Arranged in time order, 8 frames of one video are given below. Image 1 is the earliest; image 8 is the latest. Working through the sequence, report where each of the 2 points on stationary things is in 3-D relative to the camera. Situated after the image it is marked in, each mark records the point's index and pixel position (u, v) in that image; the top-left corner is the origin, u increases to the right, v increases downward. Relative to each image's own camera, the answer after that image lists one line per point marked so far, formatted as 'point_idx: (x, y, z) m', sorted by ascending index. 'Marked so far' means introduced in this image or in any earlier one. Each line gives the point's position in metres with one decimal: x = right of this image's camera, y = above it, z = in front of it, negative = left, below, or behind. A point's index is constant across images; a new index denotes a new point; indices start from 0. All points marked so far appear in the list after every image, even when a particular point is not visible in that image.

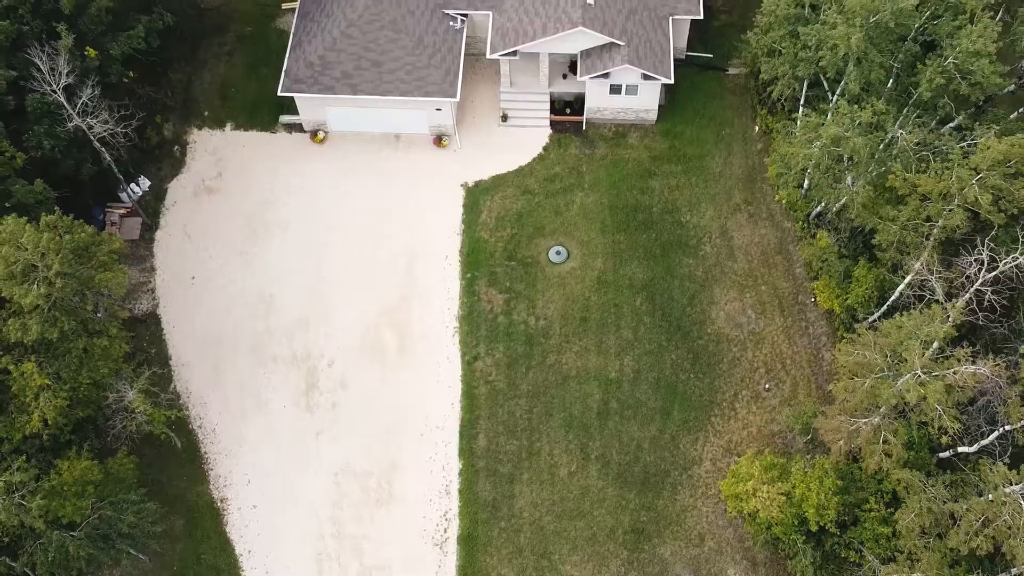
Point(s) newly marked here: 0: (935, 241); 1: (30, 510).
0: (+7.9, +0.9, +19.8) m
1: (-8.8, -4.1, +19.9) m
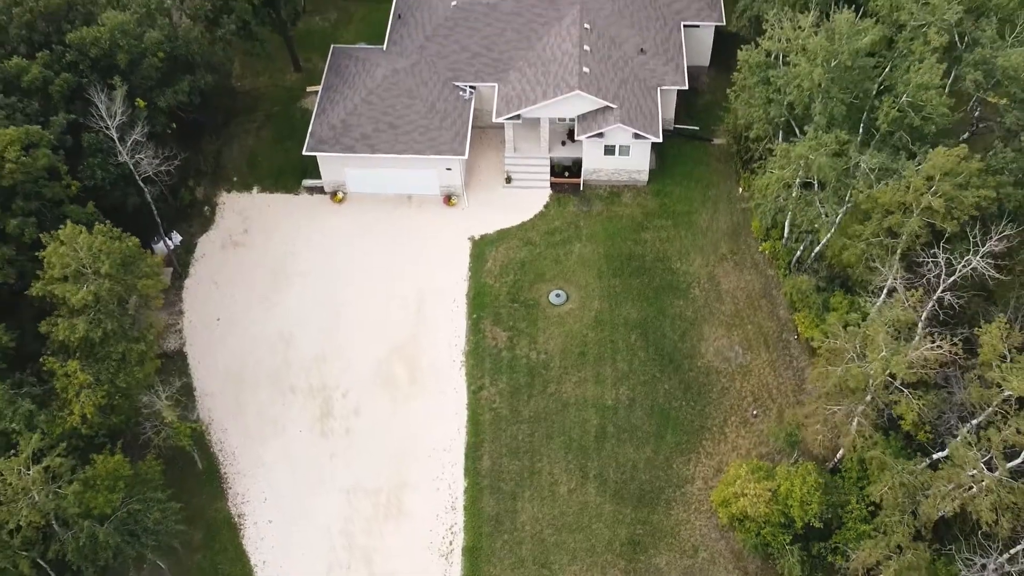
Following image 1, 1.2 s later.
0: (+7.9, +0.8, +21.9) m
1: (-8.8, -4.1, +21.4) m
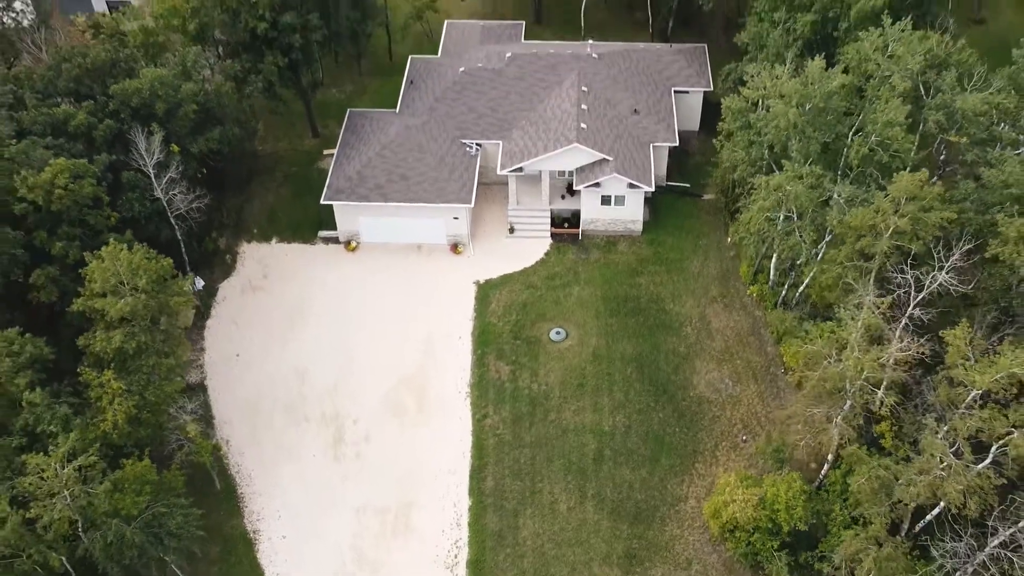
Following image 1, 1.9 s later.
0: (+8.0, +0.5, +23.9) m
1: (-8.7, -4.3, +22.8) m
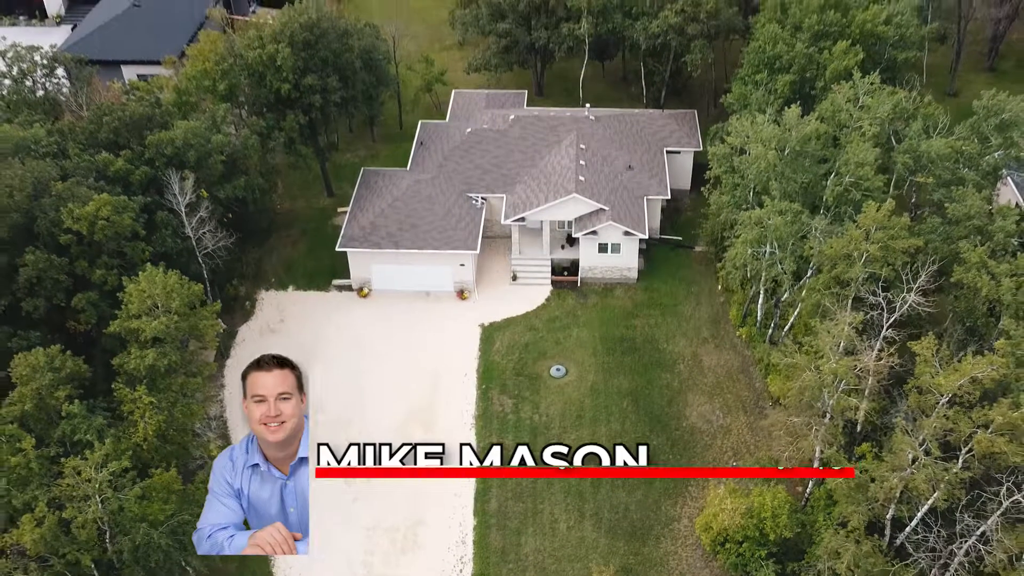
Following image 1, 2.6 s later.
0: (+8.0, -0.1, +25.9) m
1: (-8.7, -4.7, +24.5) m
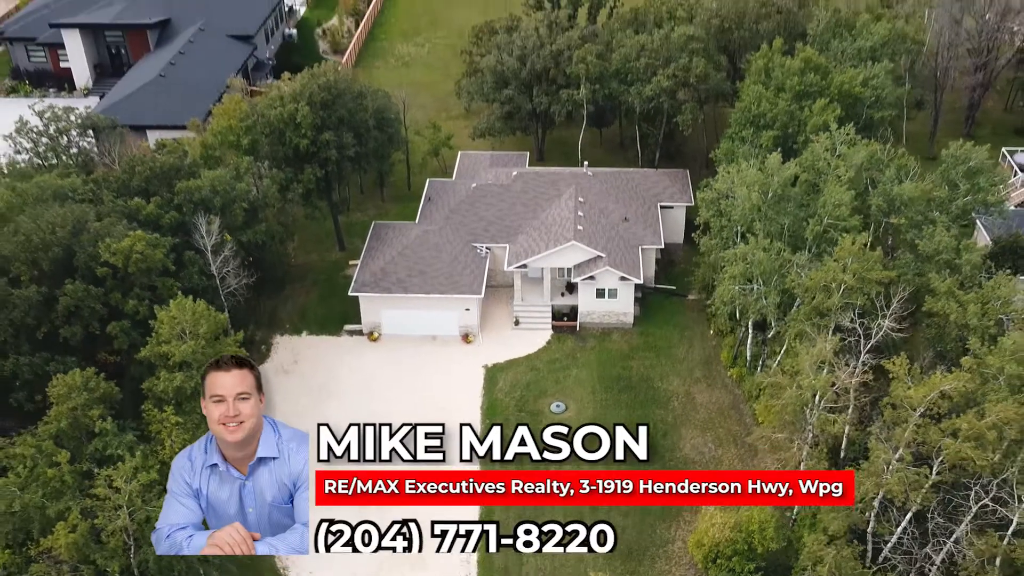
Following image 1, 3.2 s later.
0: (+8.1, -0.8, +27.9) m
1: (-8.6, -5.3, +26.1) m
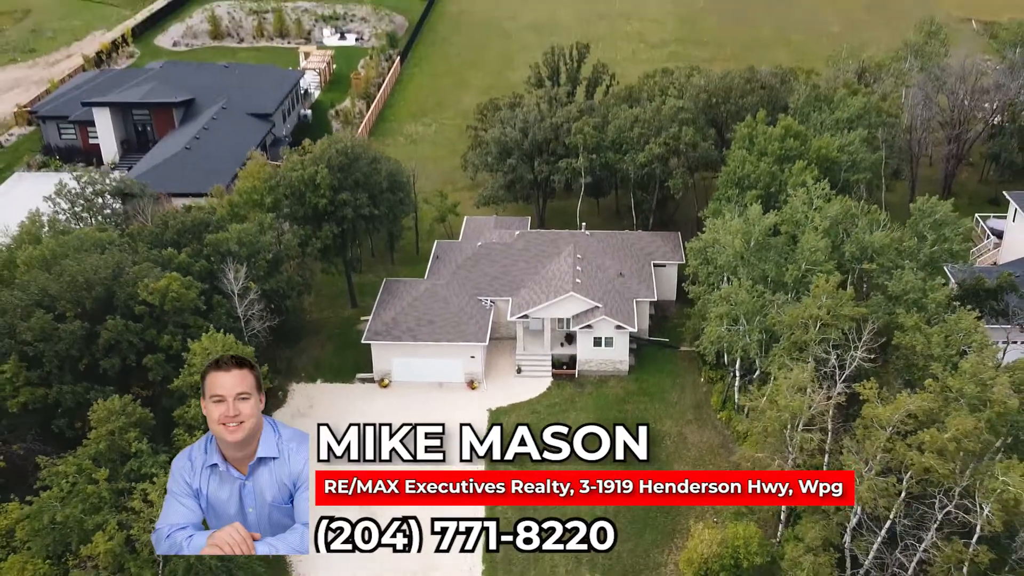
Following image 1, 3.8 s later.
0: (+8.2, -1.8, +30.4) m
1: (-8.5, -6.1, +28.2) m
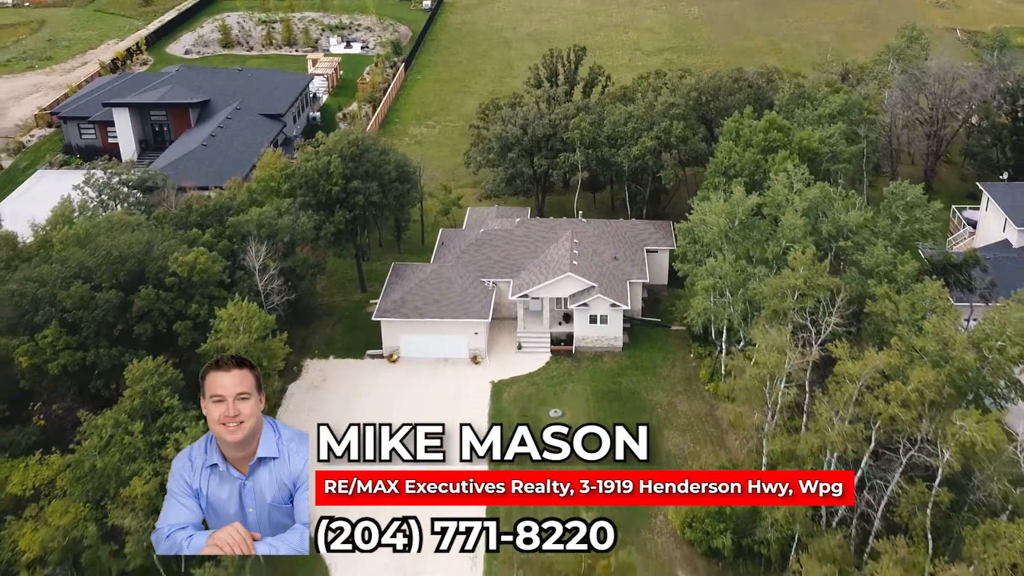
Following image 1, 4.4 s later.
0: (+8.3, -0.9, +32.9) m
1: (-8.5, -5.2, +30.7) m
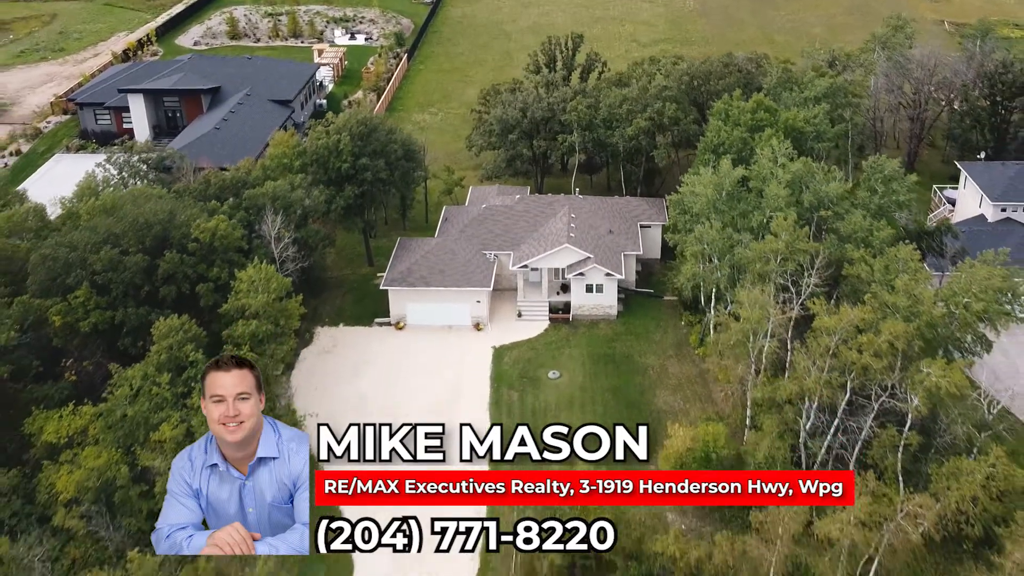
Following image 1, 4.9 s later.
0: (+8.3, +0.3, +35.2) m
1: (-8.4, -4.0, +33.0) m
